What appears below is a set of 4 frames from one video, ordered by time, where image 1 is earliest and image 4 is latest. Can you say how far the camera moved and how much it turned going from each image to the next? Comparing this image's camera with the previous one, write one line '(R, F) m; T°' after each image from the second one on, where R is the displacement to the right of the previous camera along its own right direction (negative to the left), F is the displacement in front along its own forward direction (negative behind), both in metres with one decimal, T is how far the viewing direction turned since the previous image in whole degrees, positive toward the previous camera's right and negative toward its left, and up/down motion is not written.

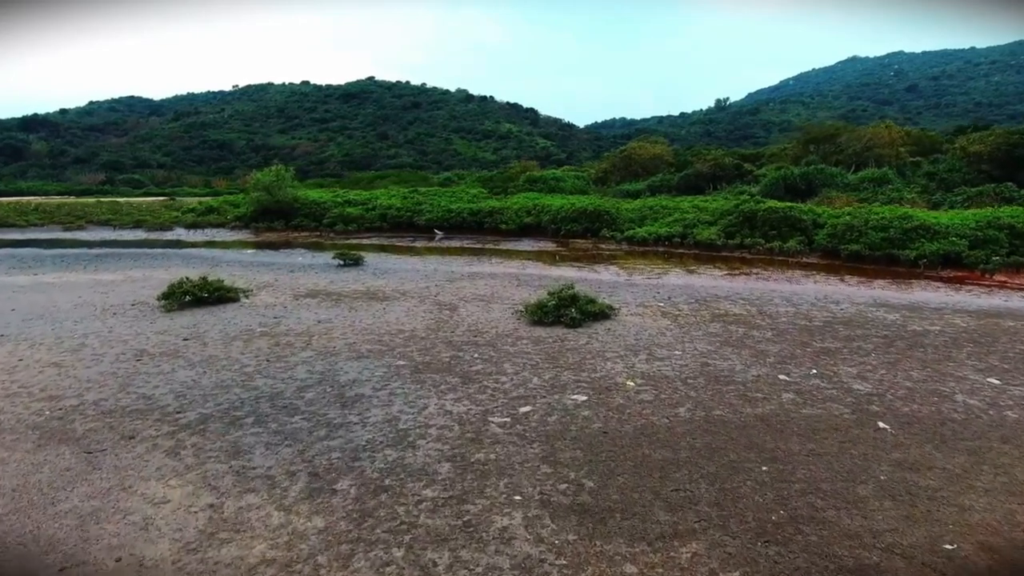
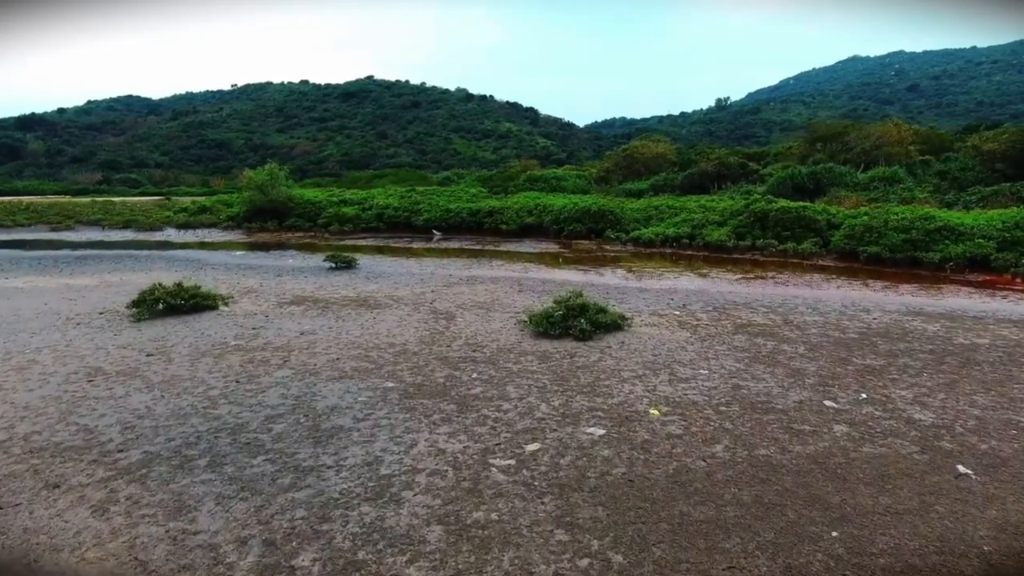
(-0.1, +1.2) m; 0°
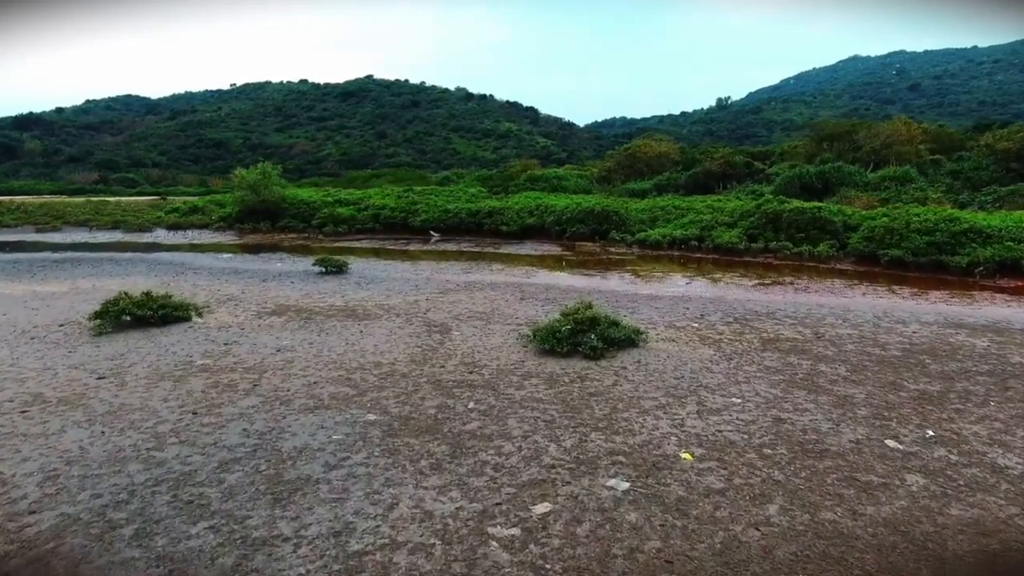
(0.0, +1.3) m; 0°
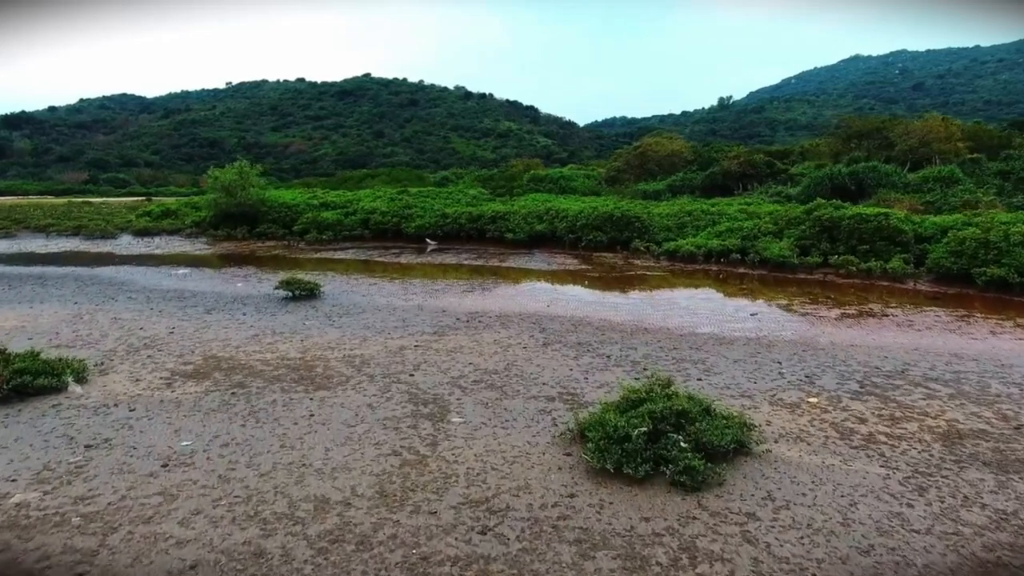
(-0.4, +4.1) m; 0°
